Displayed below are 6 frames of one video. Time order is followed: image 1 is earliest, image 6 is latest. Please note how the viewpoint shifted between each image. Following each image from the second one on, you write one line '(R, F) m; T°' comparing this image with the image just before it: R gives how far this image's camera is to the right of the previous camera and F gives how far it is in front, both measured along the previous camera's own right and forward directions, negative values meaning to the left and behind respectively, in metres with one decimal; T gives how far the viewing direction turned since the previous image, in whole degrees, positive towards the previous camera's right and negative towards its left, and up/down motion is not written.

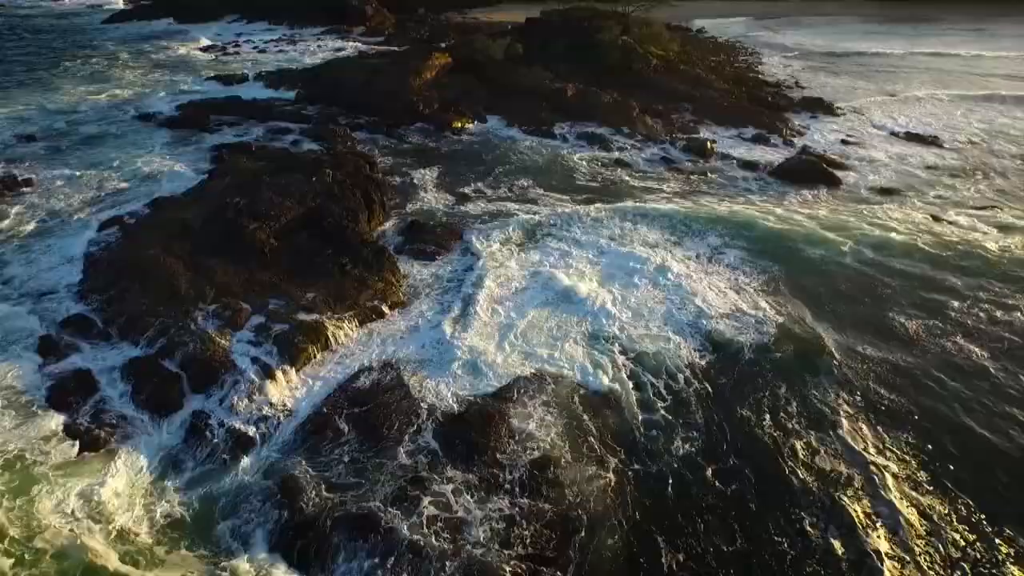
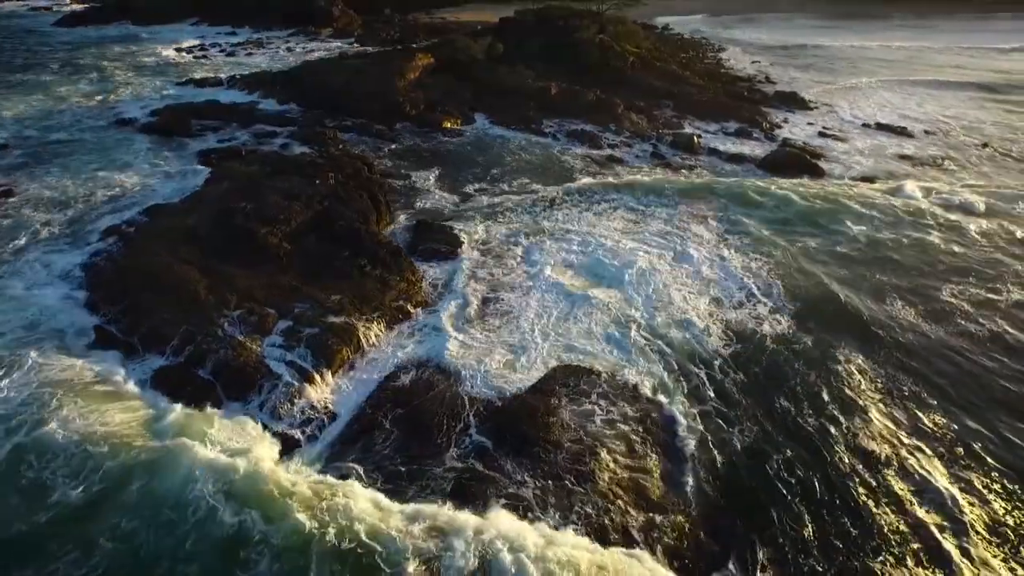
(-1.1, -0.1) m; +3°
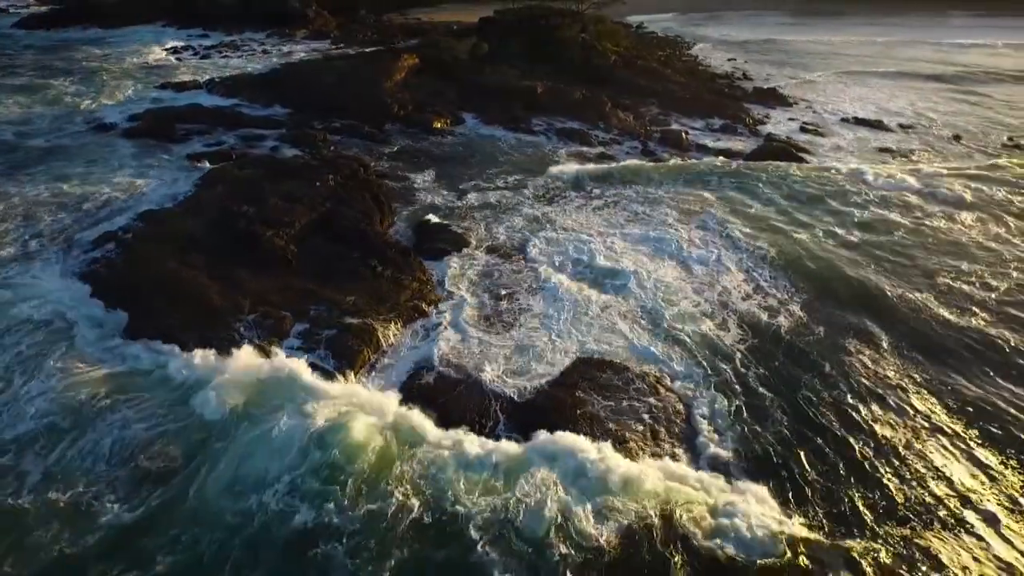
(-0.7, -0.1) m; +2°
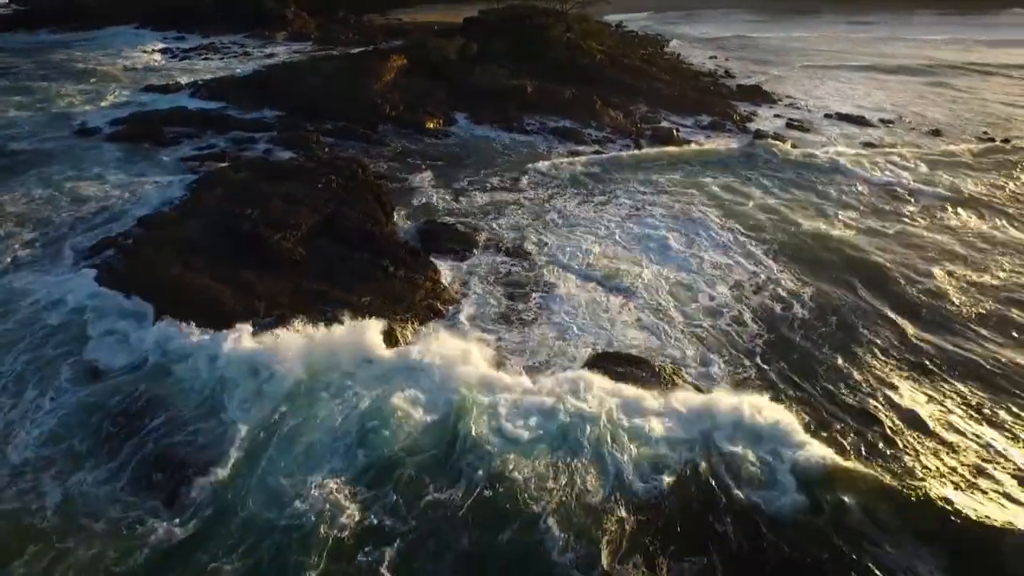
(-0.7, -0.1) m; +2°
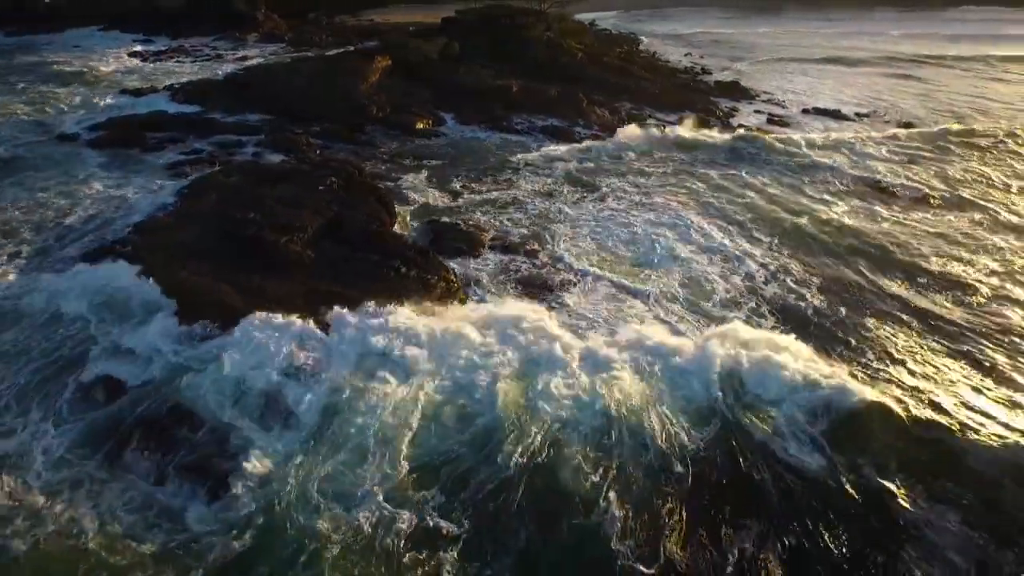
(-0.8, -0.1) m; +3°
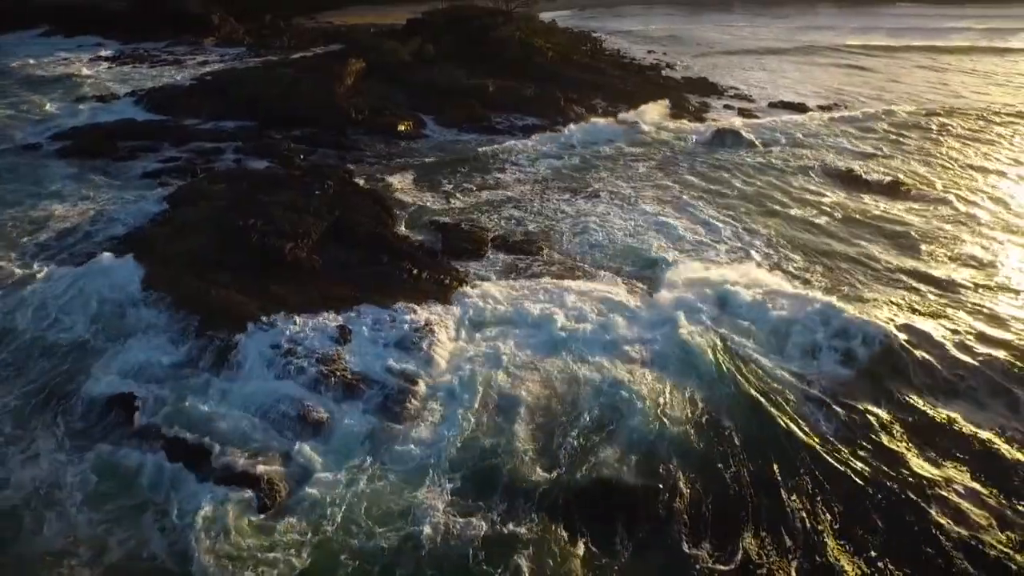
(-1.1, -0.1) m; +4°
